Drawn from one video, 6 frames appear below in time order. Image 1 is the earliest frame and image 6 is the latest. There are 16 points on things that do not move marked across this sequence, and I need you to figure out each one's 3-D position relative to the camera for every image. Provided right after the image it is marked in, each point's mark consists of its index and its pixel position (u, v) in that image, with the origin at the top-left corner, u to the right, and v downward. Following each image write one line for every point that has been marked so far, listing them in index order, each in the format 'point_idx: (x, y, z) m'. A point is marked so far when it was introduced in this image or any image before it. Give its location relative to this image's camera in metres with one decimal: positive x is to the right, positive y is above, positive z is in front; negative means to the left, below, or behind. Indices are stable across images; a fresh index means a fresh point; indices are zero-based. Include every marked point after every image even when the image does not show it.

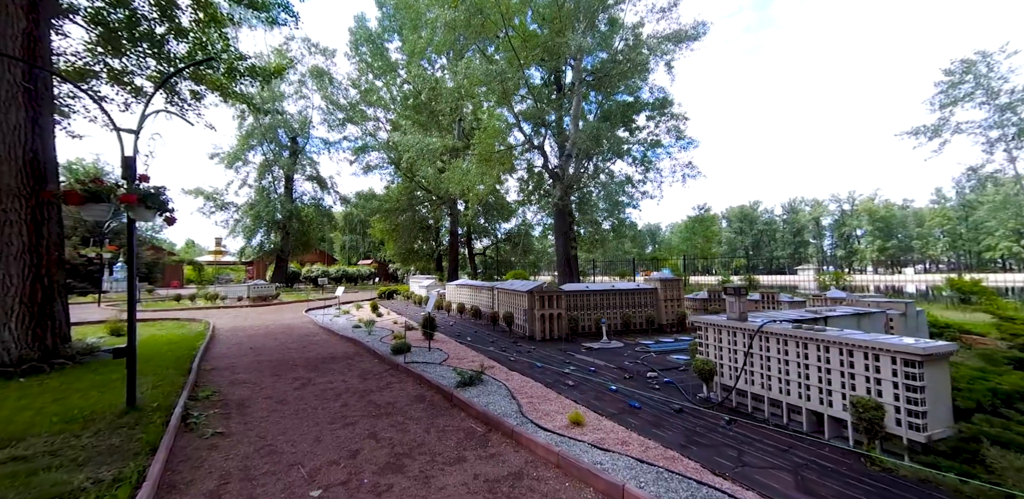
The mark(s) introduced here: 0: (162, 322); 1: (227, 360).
0: (-11.9, -2.5, +13.4) m
1: (-5.3, -2.1, +7.4) m
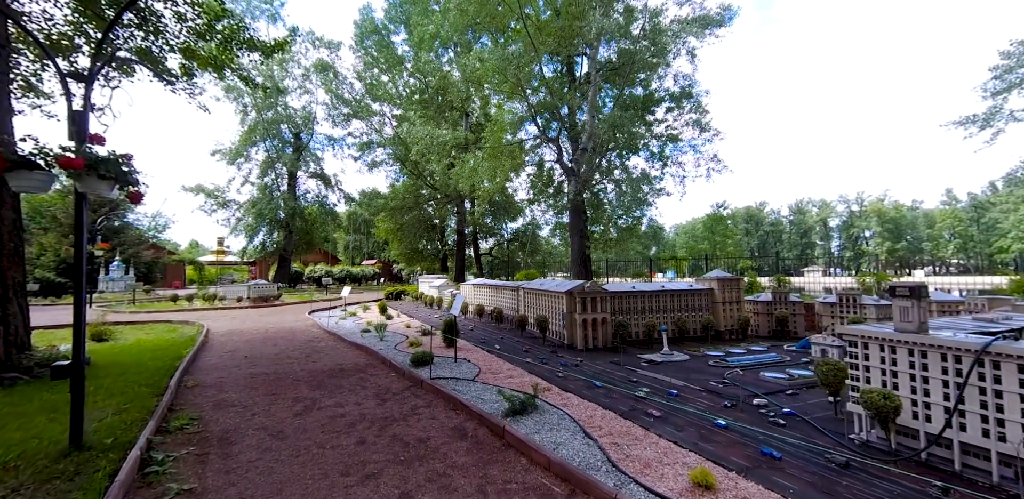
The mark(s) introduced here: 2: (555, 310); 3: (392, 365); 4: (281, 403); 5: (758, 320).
0: (-11.2, -2.4, +12.3) m
1: (-4.7, -2.0, +6.2) m
2: (+0.9, -1.2, +7.9) m
3: (-1.9, -1.9, +6.4) m
4: (-2.8, -1.9, +4.8) m
5: (+5.0, -1.4, +8.0) m
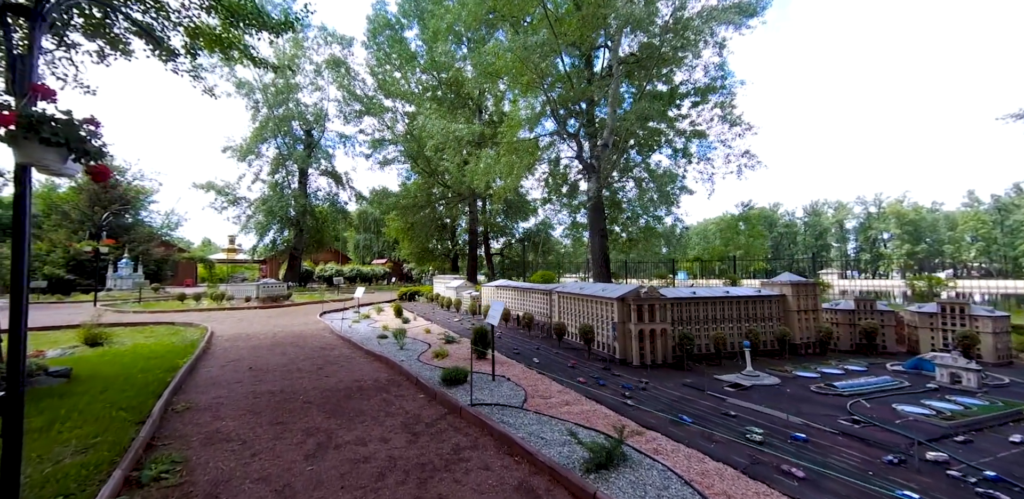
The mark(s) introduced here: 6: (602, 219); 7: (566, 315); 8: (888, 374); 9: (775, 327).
0: (-10.4, -2.3, +11.5) m
1: (-4.0, -1.9, +5.3) m
2: (+1.6, -1.2, +6.8) m
3: (-1.3, -1.8, +5.4) m
4: (-2.2, -1.8, +3.8) m
5: (+5.7, -1.4, +6.8) m
6: (+4.5, +1.5, +19.9) m
7: (+1.1, -1.3, +8.1) m
8: (+4.9, -1.6, +5.2) m
9: (+4.5, -1.3, +6.8) m
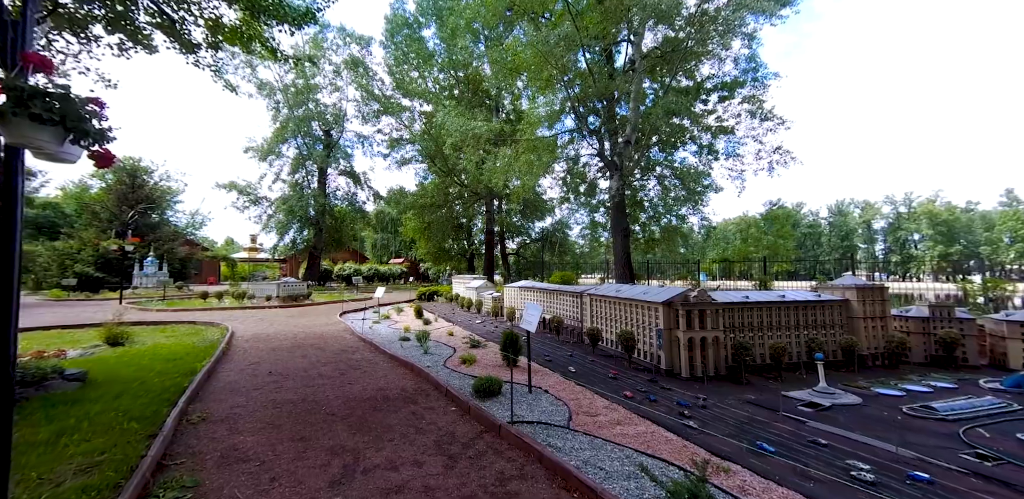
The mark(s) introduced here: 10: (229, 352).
0: (-9.7, -2.2, +11.4) m
1: (-3.5, -1.9, +4.9) m
2: (+2.1, -1.2, +6.3) m
3: (-0.8, -1.8, +4.9) m
4: (-1.8, -1.8, +3.4) m
5: (+6.2, -1.4, +6.1) m
6: (+5.5, +1.5, +19.2) m
7: (+1.7, -1.3, +7.5) m
8: (+5.4, -1.6, +4.5) m
9: (+5.1, -1.3, +6.1) m
10: (-6.0, -2.2, +8.3) m
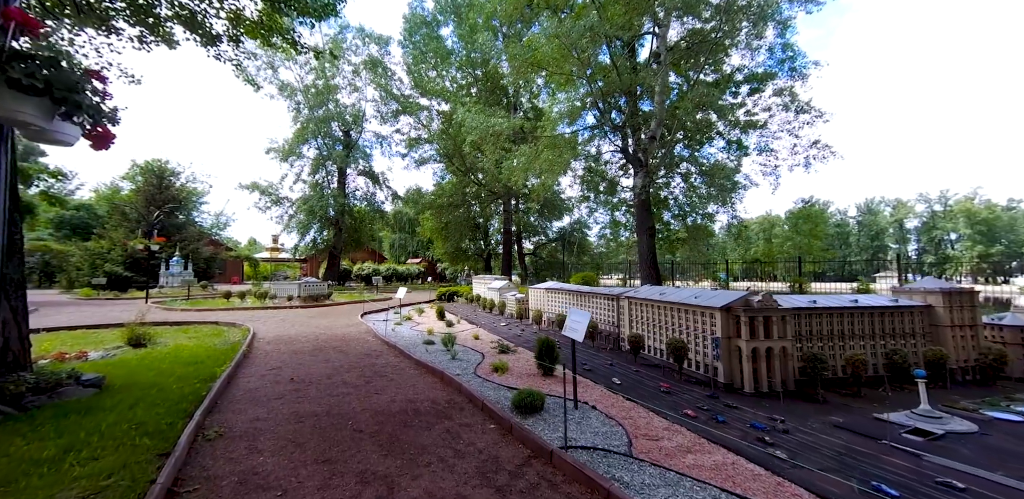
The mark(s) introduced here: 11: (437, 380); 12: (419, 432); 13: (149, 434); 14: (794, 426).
0: (-9.0, -2.2, +11.3) m
1: (-3.0, -1.9, +4.6) m
2: (+2.6, -1.2, +5.7) m
3: (-0.3, -1.8, +4.4) m
4: (-1.3, -1.8, +3.0) m
5: (+6.7, -1.4, +5.4) m
6: (+6.6, +1.5, +18.5) m
7: (+2.3, -1.3, +6.9) m
8: (+5.9, -1.6, +3.8) m
9: (+5.6, -1.3, +5.4) m
10: (-5.3, -2.1, +8.0) m
11: (-1.1, -1.9, +5.9) m
12: (-1.0, -1.9, +4.0) m
13: (-3.5, -1.8, +3.8) m
14: (+2.7, -1.7, +3.8) m
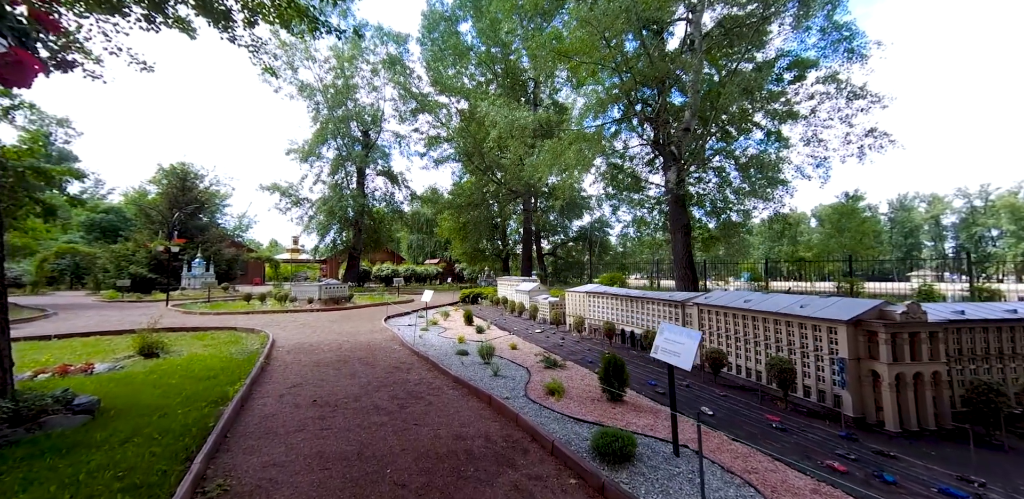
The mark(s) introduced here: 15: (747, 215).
0: (-8.0, -2.2, +10.6) m
1: (-2.3, -1.9, +3.7) m
2: (+3.4, -1.2, +4.6) m
3: (+0.4, -1.8, +3.4) m
4: (-0.7, -1.8, +2.0) m
5: (+7.5, -1.4, +4.1) m
6: (+7.8, +1.6, +17.2) m
7: (+3.1, -1.3, +5.9) m
8: (+6.6, -1.6, +2.5) m
9: (+6.3, -1.3, +4.2) m
10: (-4.5, -2.2, +7.2) m
11: (-0.4, -1.9, +4.9) m
12: (-0.3, -1.9, +3.0) m
13: (-2.8, -1.8, +3.0) m
14: (+3.4, -1.7, +2.7) m
15: (+11.6, +1.7, +18.9) m
